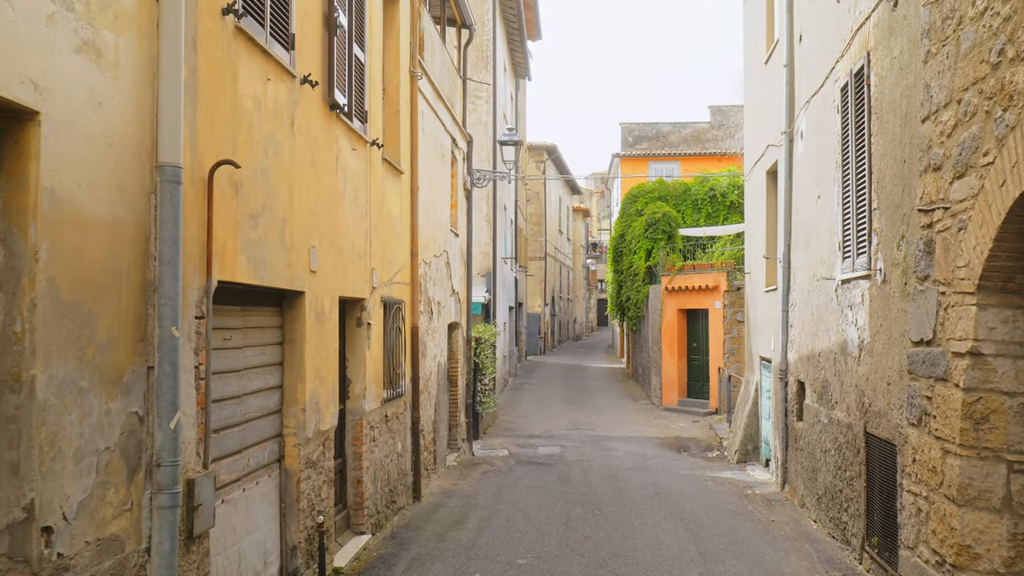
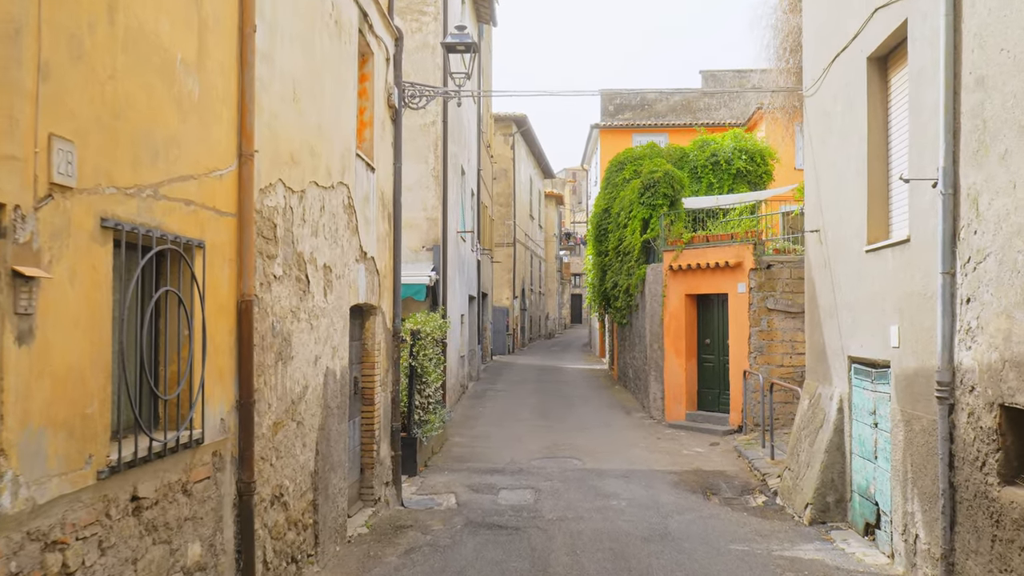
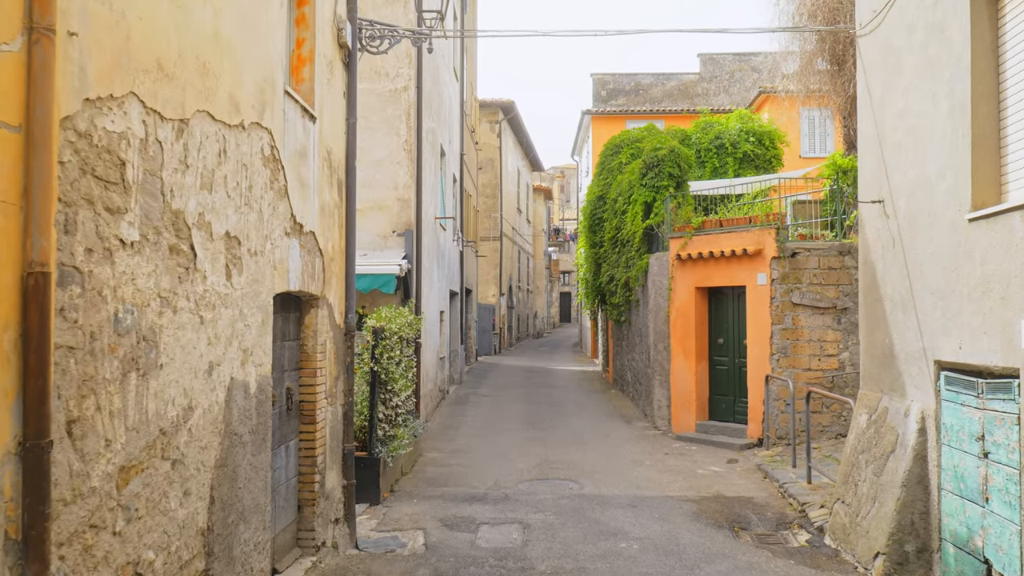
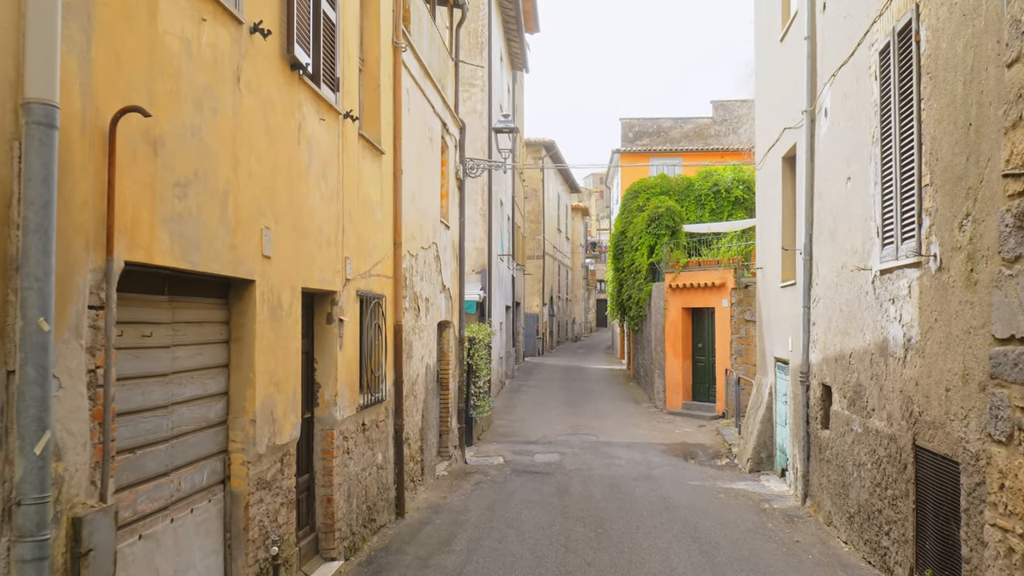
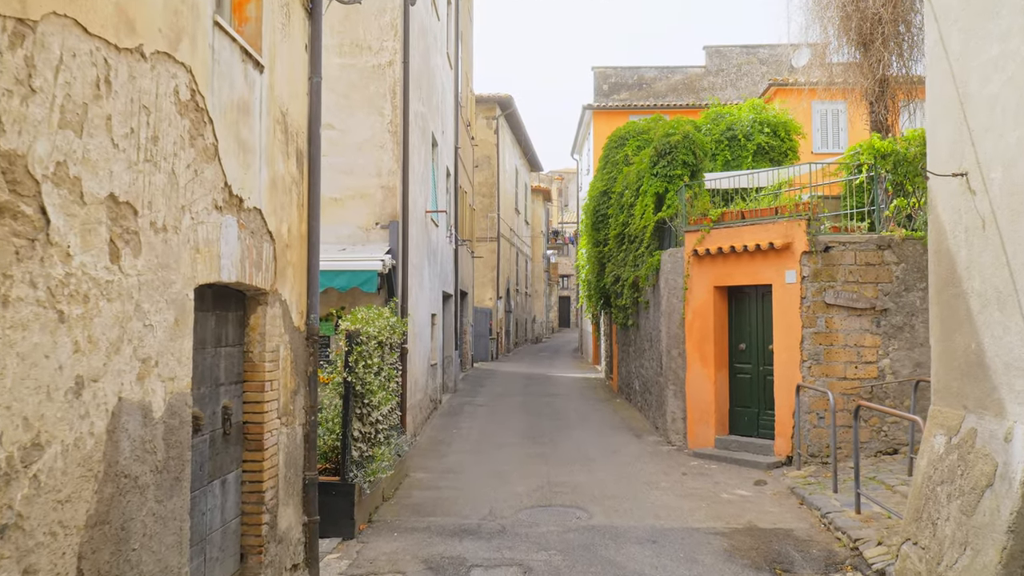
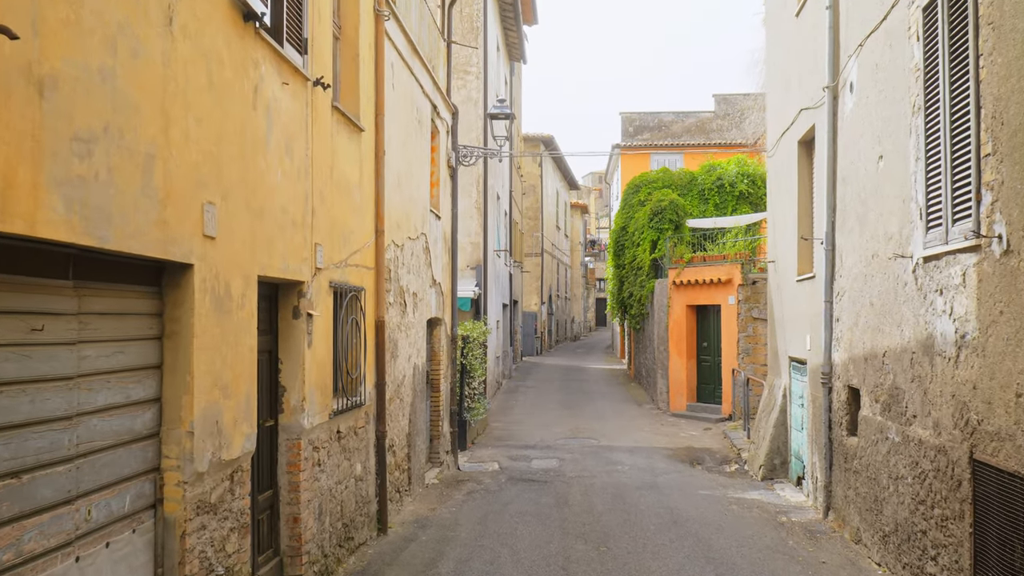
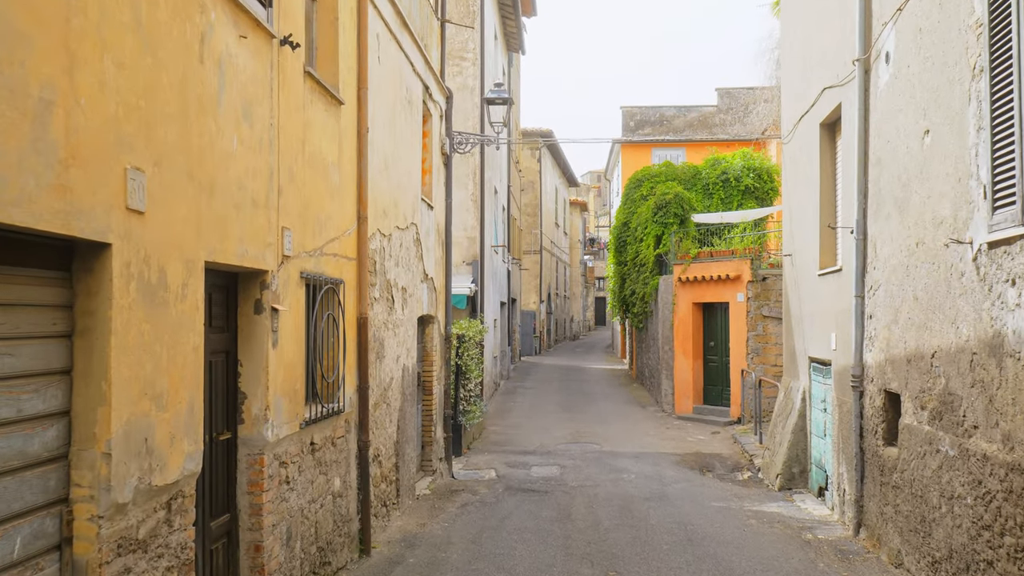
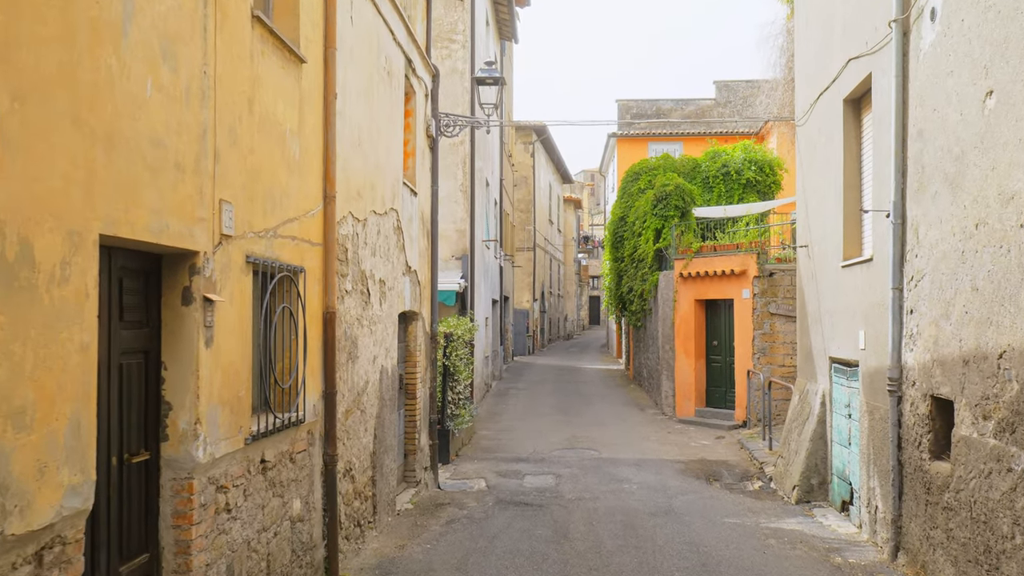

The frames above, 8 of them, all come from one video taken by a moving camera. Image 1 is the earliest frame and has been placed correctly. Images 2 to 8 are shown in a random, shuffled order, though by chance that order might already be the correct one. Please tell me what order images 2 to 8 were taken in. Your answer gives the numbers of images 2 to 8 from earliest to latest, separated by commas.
4, 6, 7, 8, 2, 3, 5
